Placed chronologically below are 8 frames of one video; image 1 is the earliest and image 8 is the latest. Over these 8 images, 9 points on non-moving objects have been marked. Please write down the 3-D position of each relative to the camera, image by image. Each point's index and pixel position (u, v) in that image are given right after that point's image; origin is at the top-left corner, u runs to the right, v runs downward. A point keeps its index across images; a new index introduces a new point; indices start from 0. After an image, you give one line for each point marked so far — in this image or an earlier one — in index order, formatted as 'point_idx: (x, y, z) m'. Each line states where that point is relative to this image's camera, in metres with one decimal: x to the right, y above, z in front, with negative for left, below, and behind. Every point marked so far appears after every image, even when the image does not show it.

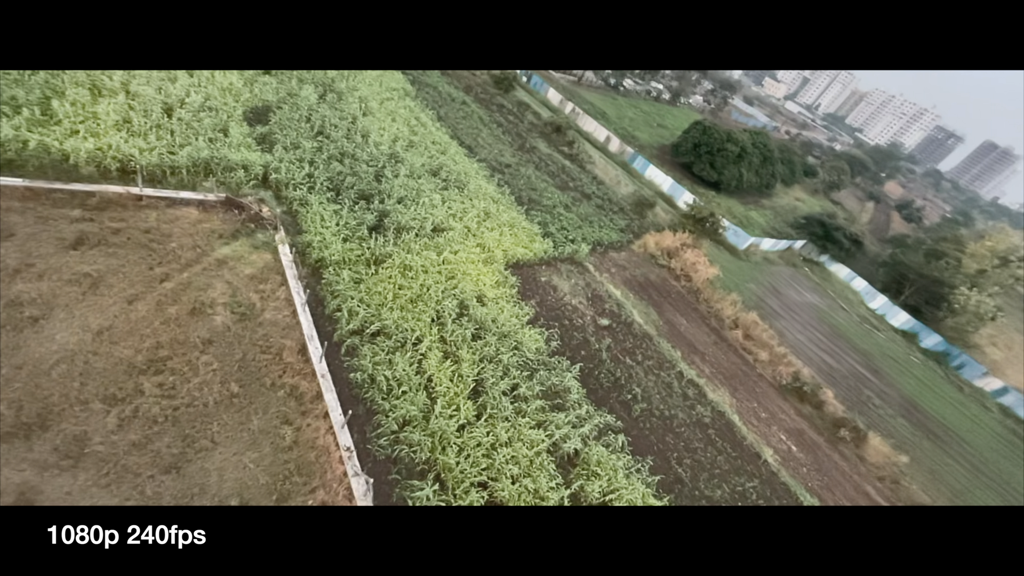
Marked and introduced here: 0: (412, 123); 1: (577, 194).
0: (-0.8, +1.3, +3.7) m
1: (+0.7, +0.9, +4.4) m
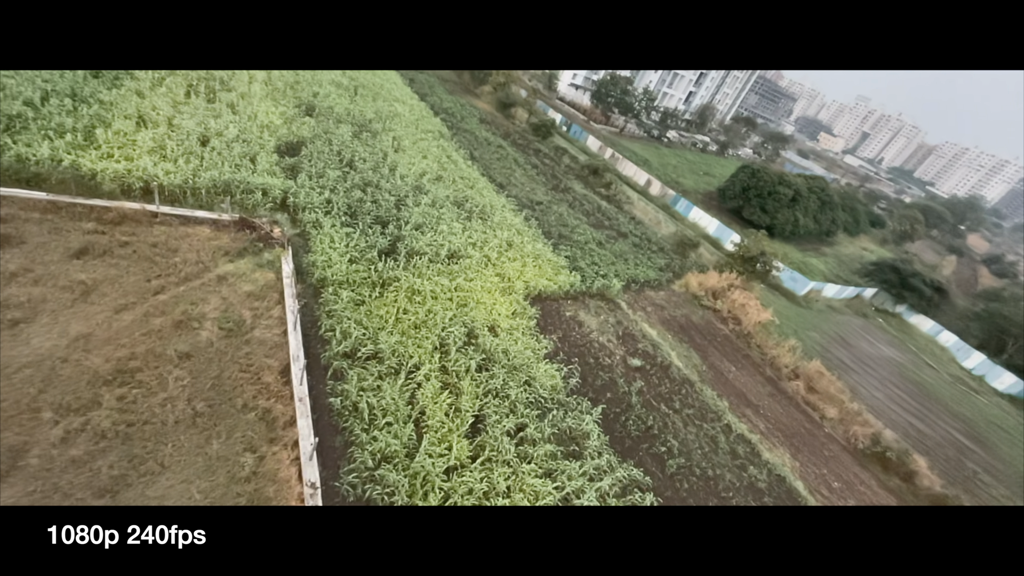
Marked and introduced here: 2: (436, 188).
0: (-0.5, +1.0, +3.7) m
1: (+1.0, +0.5, +4.2) m
2: (-0.6, +0.8, +3.6) m
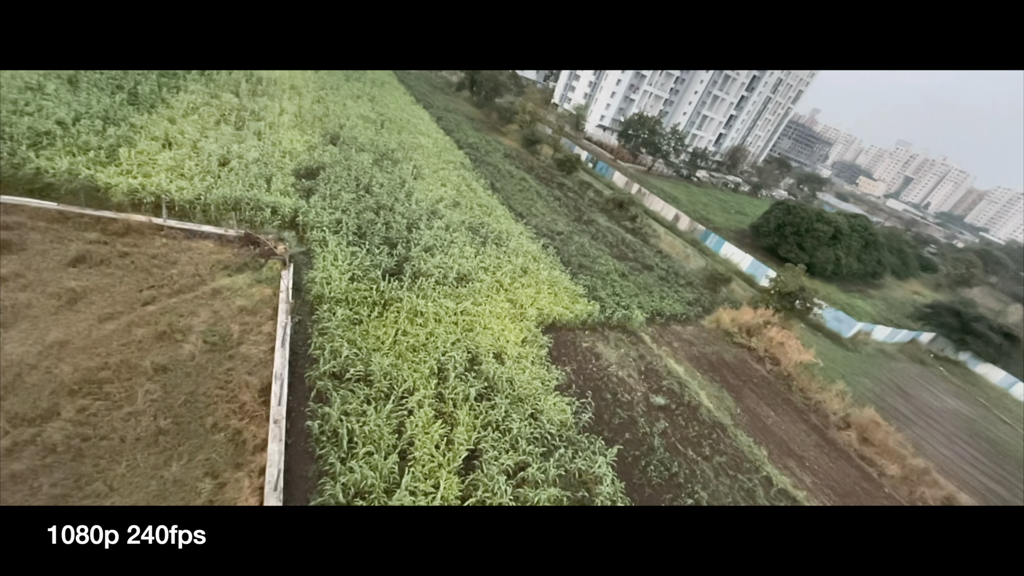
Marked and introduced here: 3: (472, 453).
0: (-0.4, +0.8, +3.6) m
1: (+1.1, +0.2, +4.0) m
2: (-0.5, +0.6, +3.5) m
3: (-0.2, -0.8, +2.0) m
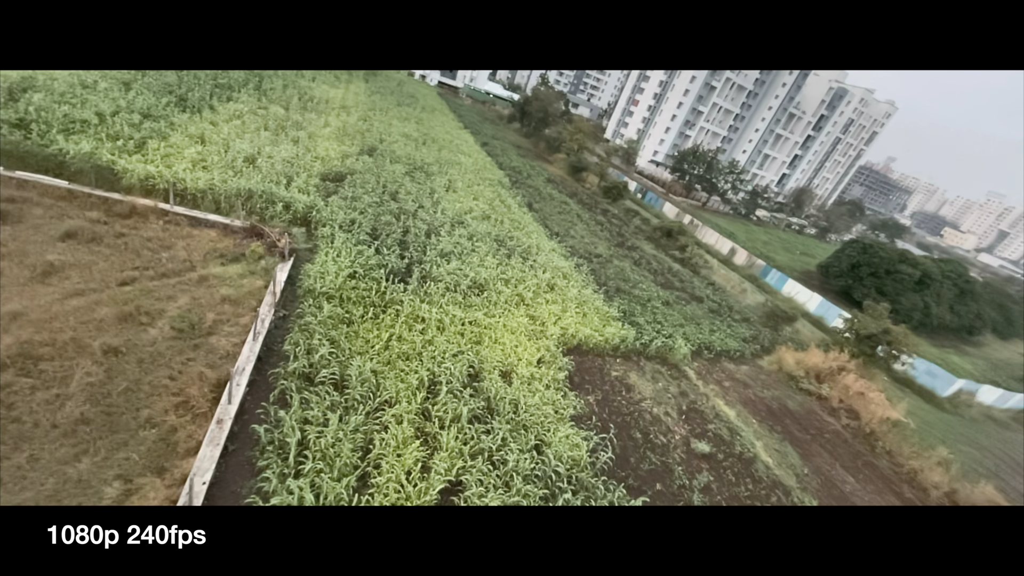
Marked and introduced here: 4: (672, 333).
0: (-0.1, +0.6, +3.4) m
1: (+1.4, 0.0, +3.5) m
2: (-0.3, +0.5, +3.3) m
3: (-0.2, -0.7, +1.6) m
4: (+1.1, -0.3, +3.1) m
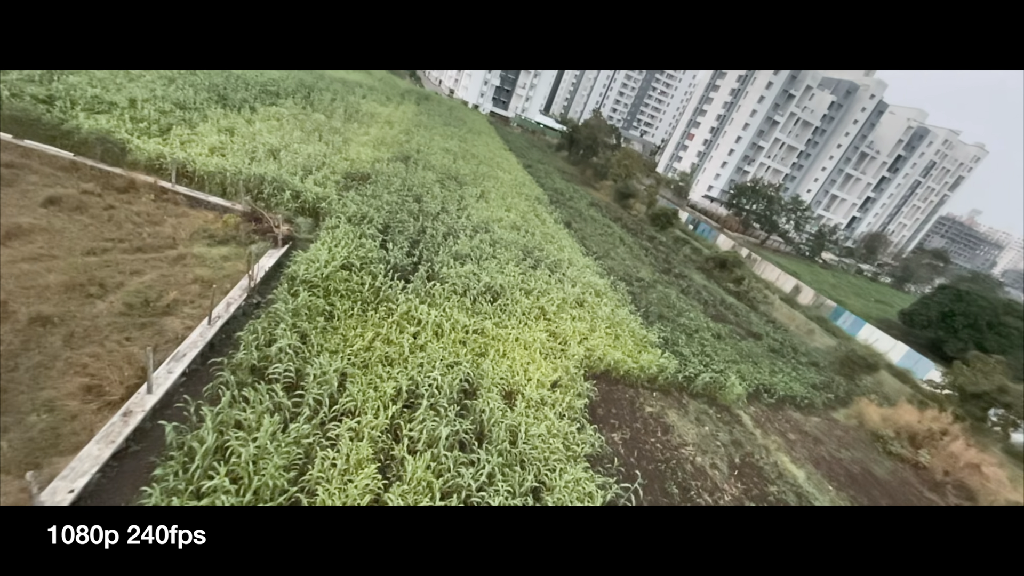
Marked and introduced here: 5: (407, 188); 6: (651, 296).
0: (+0.1, +0.5, +3.1) m
1: (+1.6, -0.2, +3.0) m
2: (0.0, +0.4, +3.0) m
3: (-0.2, -0.7, +1.3) m
4: (+1.3, -0.5, +2.6) m
5: (-0.7, +0.7, +2.9) m
6: (+1.0, -0.1, +3.1) m
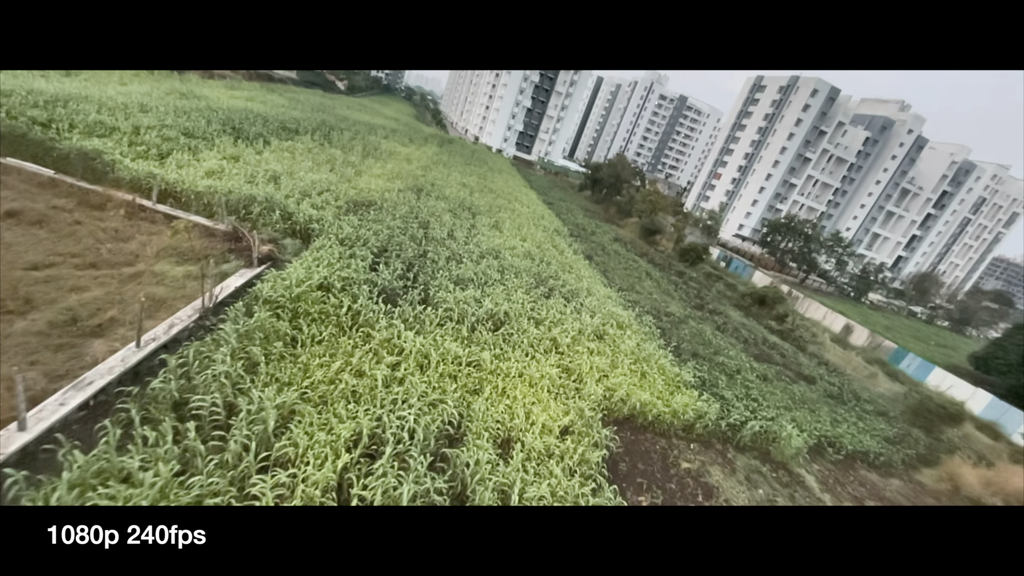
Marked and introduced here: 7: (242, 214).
0: (+0.2, +0.3, +2.8) m
1: (+1.6, -0.4, +2.6) m
2: (0.0, +0.2, +2.7) m
3: (-0.3, -0.7, +0.9) m
4: (+1.3, -0.6, +2.2) m
5: (-0.6, +0.5, +2.7) m
6: (+1.0, -0.3, +2.7) m
7: (-1.3, +0.4, +2.1) m
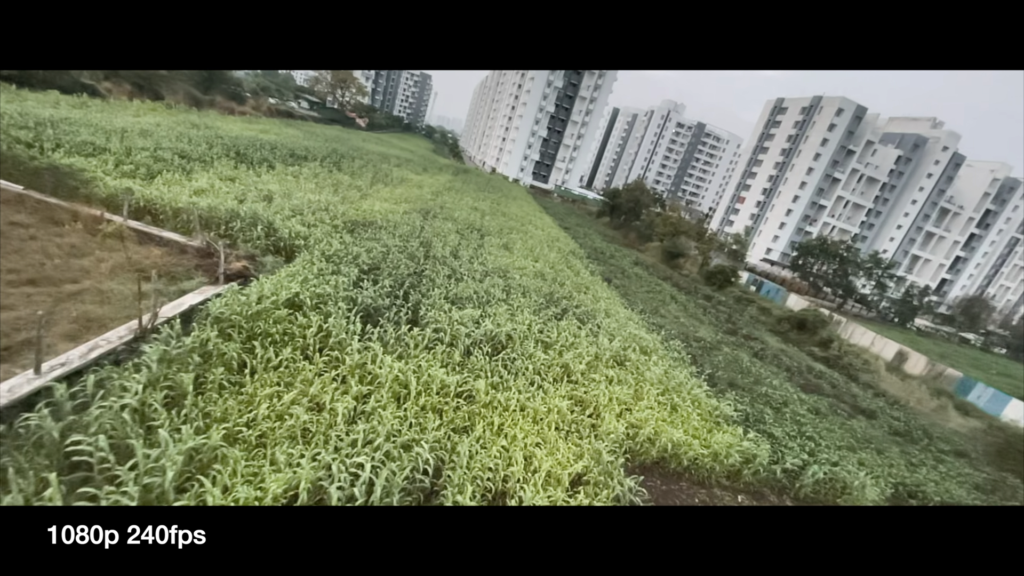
0: (+0.3, +0.2, +2.6) m
1: (+1.7, -0.5, +2.2) m
2: (+0.1, +0.1, +2.4) m
3: (-0.3, -0.7, +0.6) m
4: (+1.3, -0.7, +1.8) m
5: (-0.6, +0.3, +2.5) m
6: (+1.1, -0.4, +2.4) m
7: (-1.3, +0.3, +2.0) m
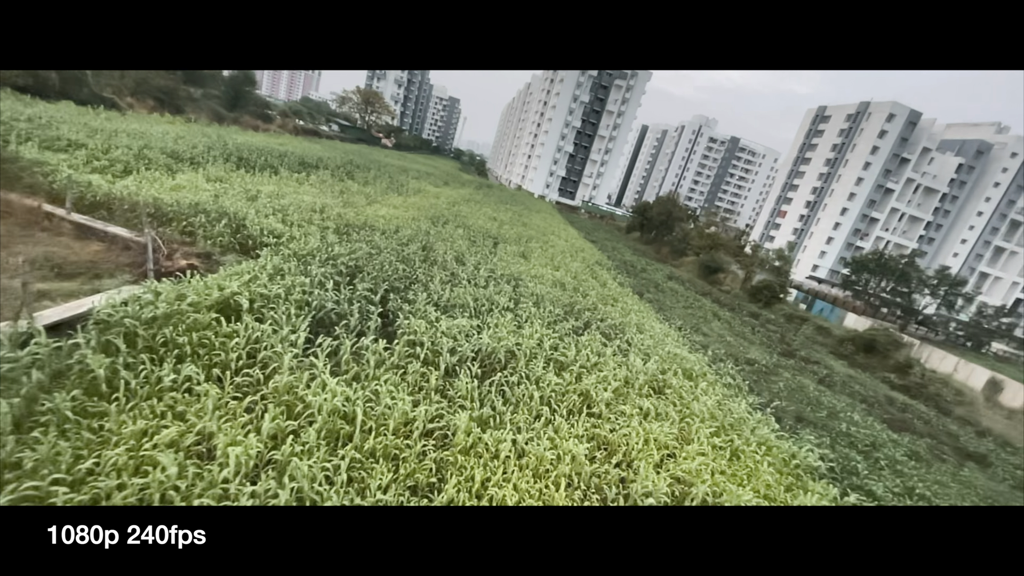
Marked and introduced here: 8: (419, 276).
0: (+0.3, +0.1, +2.2) m
1: (+1.7, -0.6, +1.7) m
2: (+0.1, 0.0, +2.1) m
3: (-0.4, -0.7, +0.2) m
4: (+1.4, -0.7, +1.3) m
5: (-0.5, +0.3, +2.2) m
6: (+1.1, -0.4, +1.9) m
7: (-1.3, +0.2, +1.7) m
8: (-0.4, +0.1, +1.7) m
